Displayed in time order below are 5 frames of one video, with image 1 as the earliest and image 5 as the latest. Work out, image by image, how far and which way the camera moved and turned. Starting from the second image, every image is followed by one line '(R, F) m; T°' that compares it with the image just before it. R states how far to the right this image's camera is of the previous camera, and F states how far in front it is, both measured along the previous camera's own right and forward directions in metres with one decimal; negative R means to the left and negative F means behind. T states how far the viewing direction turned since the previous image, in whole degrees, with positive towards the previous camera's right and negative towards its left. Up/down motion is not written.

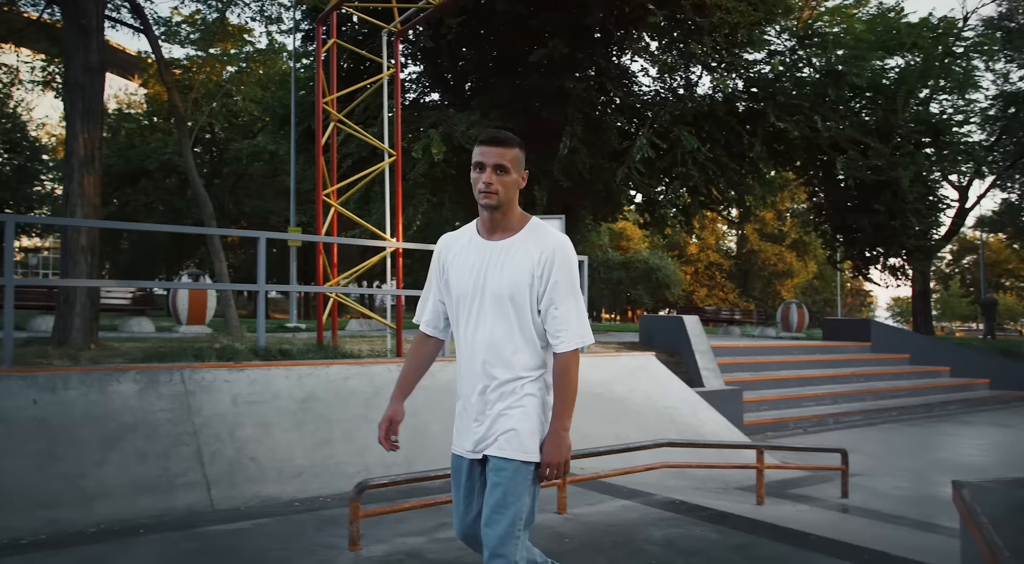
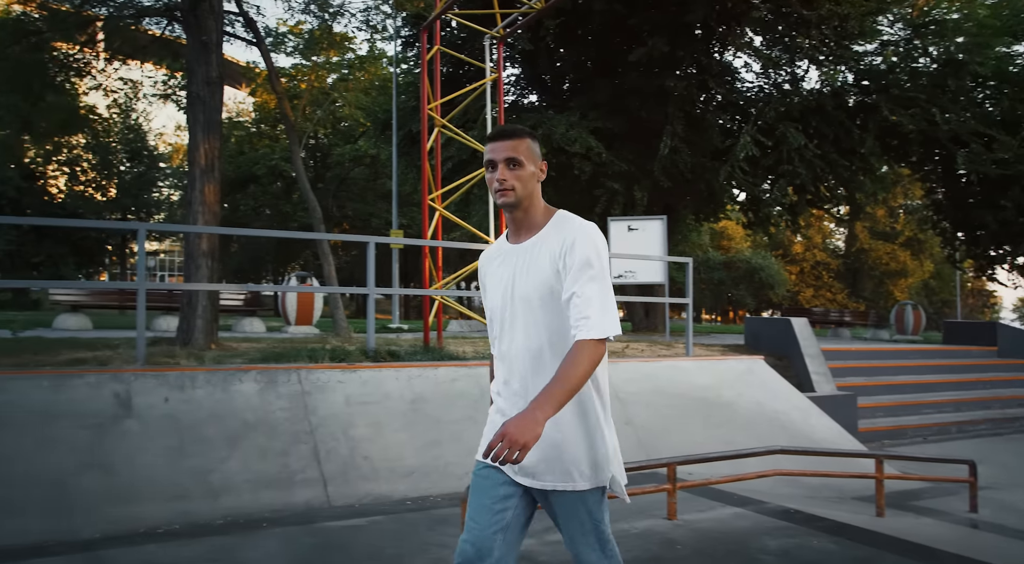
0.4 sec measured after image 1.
(-0.6, 0.0) m; -5°
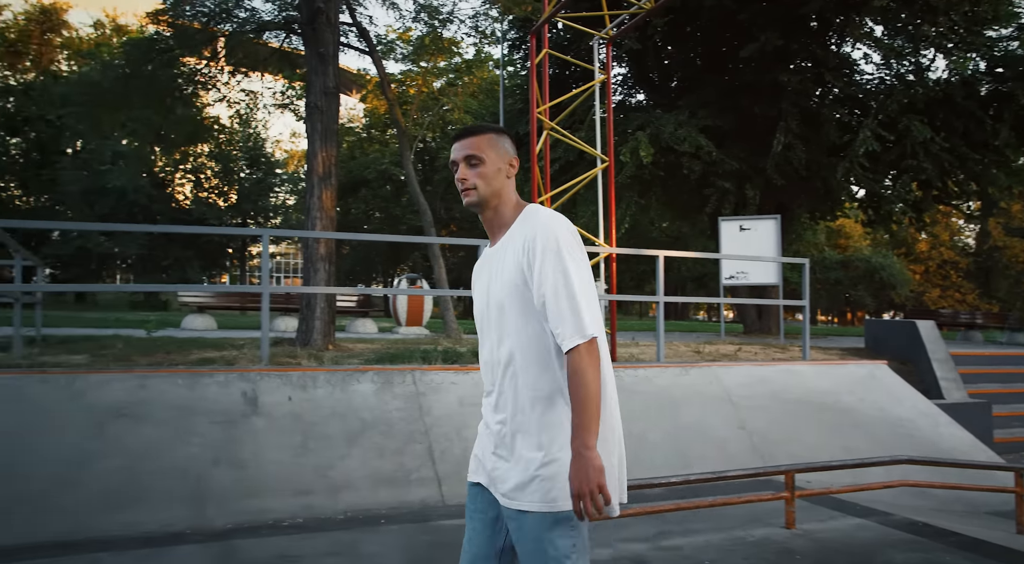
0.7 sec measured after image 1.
(-0.7, 0.0) m; -6°
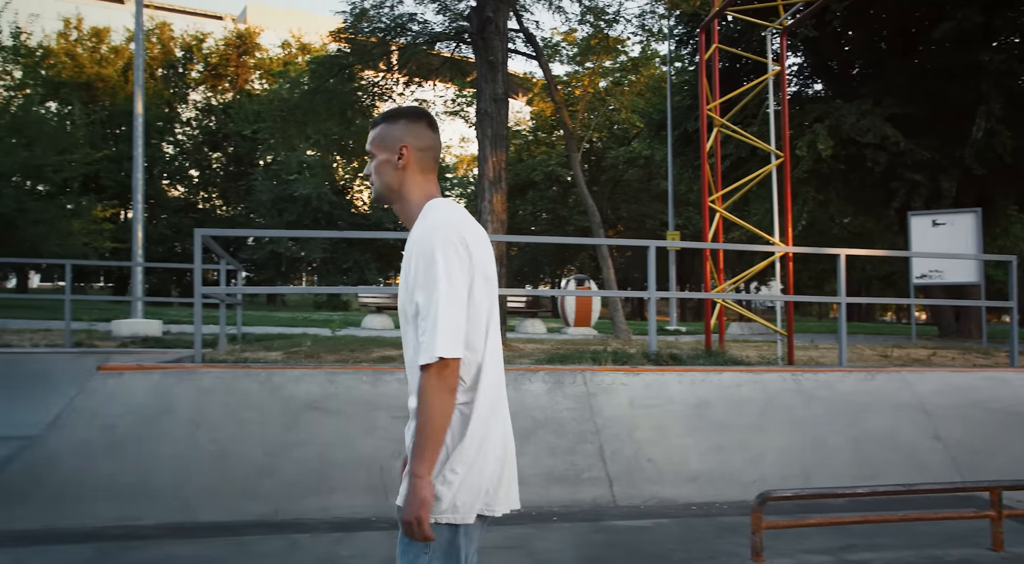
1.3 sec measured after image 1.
(-0.9, -0.1) m; -9°
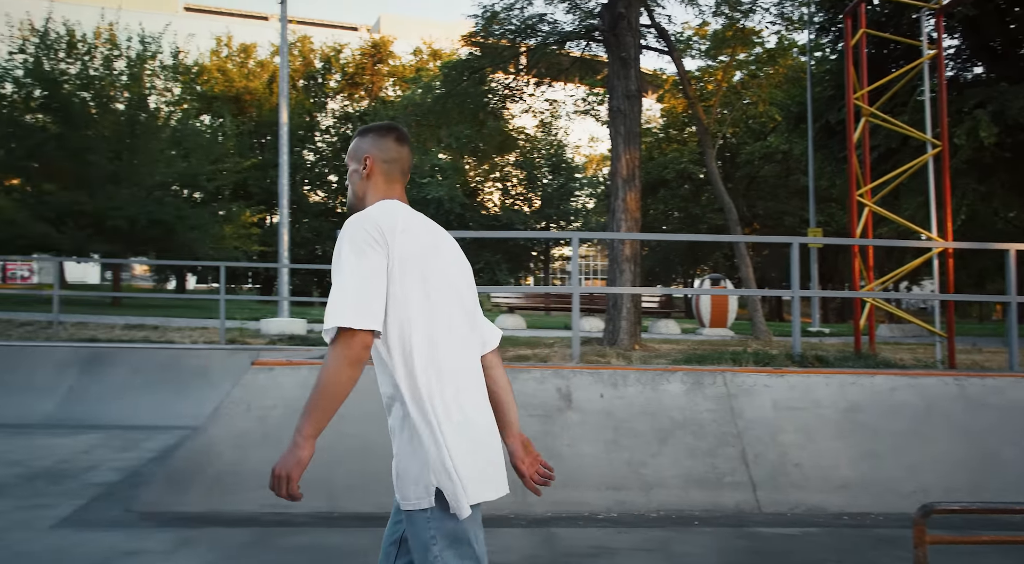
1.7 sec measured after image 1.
(-0.7, 0.0) m; -7°
